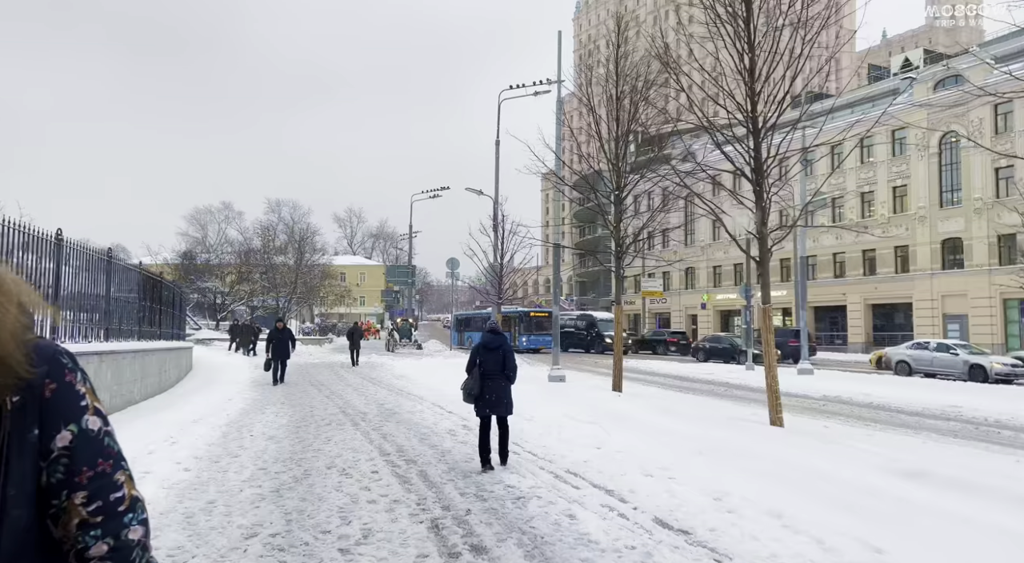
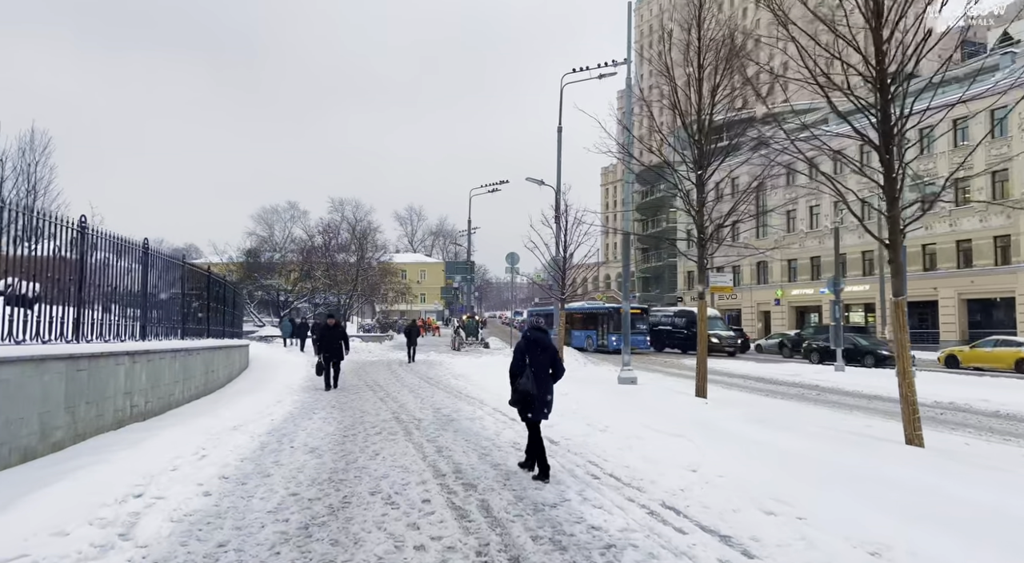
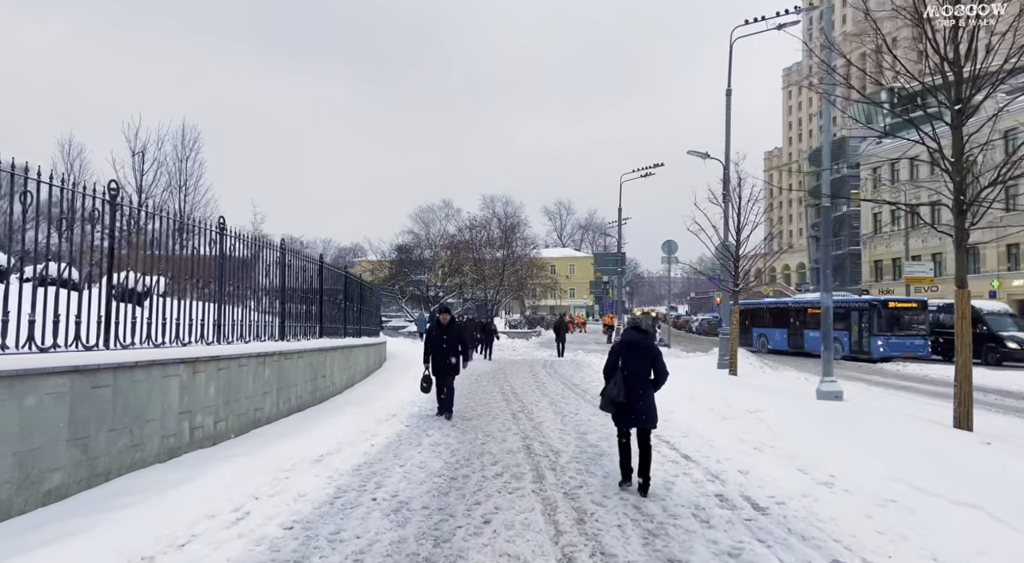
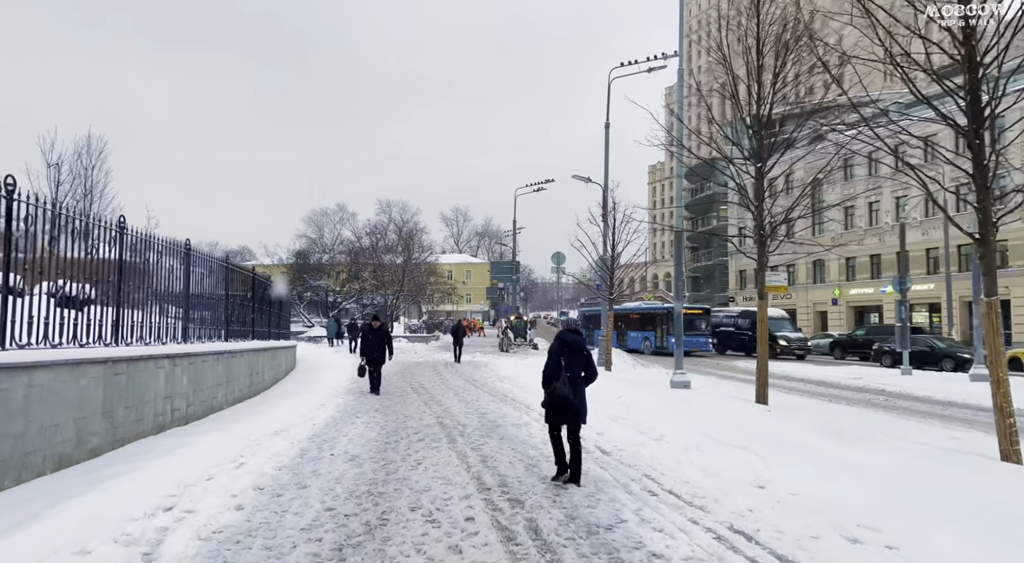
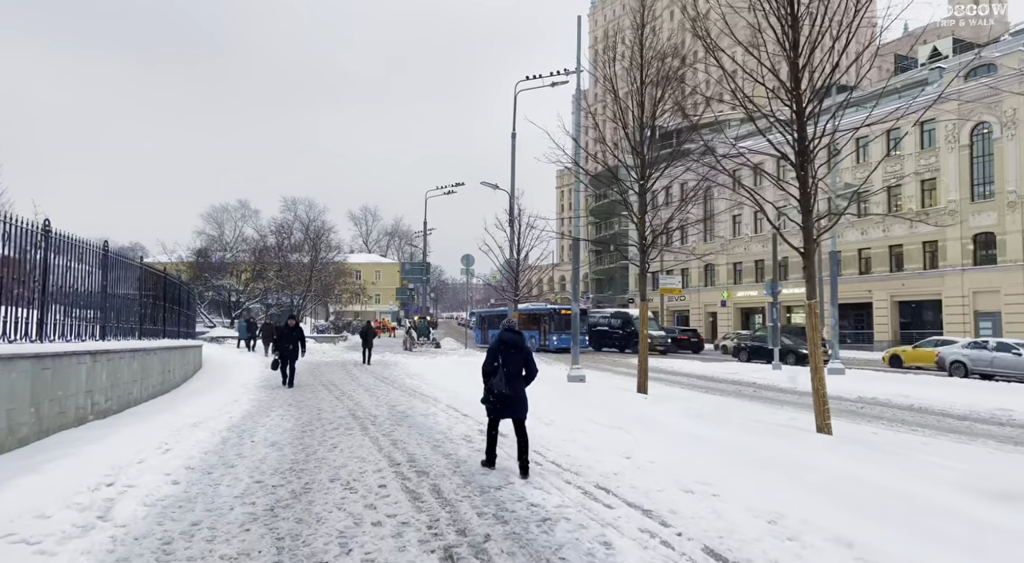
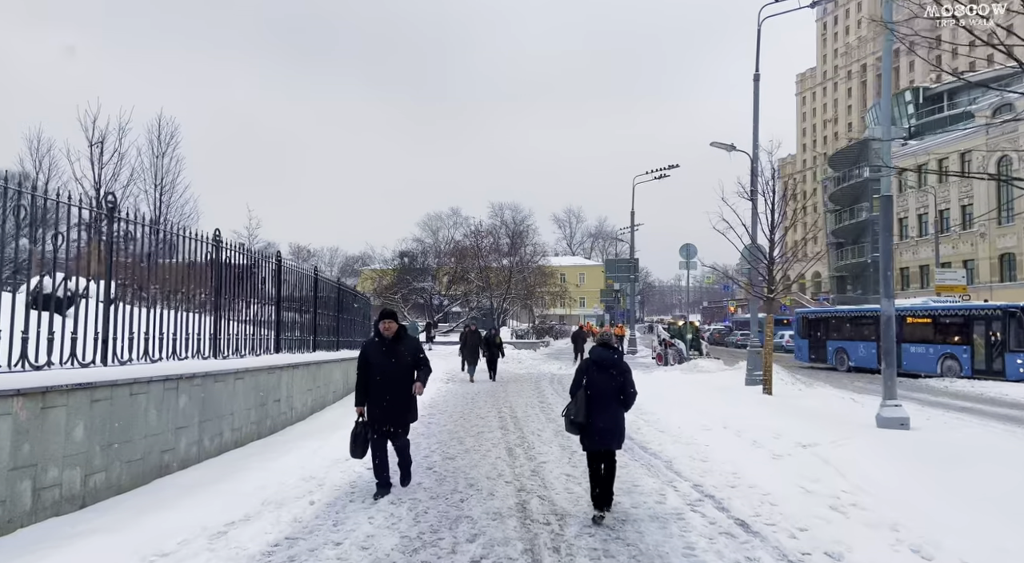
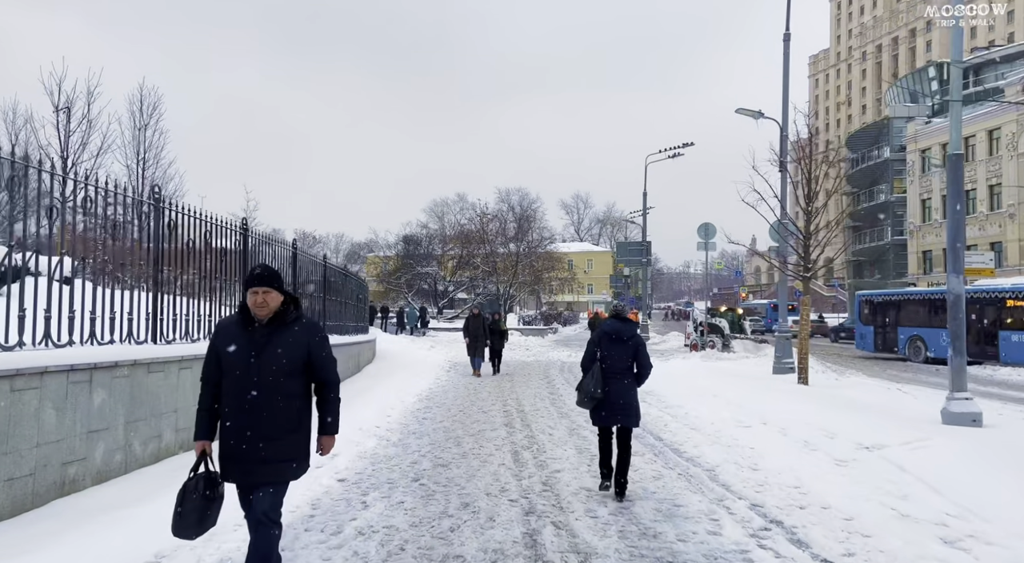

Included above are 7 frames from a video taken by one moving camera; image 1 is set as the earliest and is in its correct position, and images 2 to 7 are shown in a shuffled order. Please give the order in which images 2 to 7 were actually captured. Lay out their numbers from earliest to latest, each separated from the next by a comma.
5, 2, 4, 3, 6, 7
